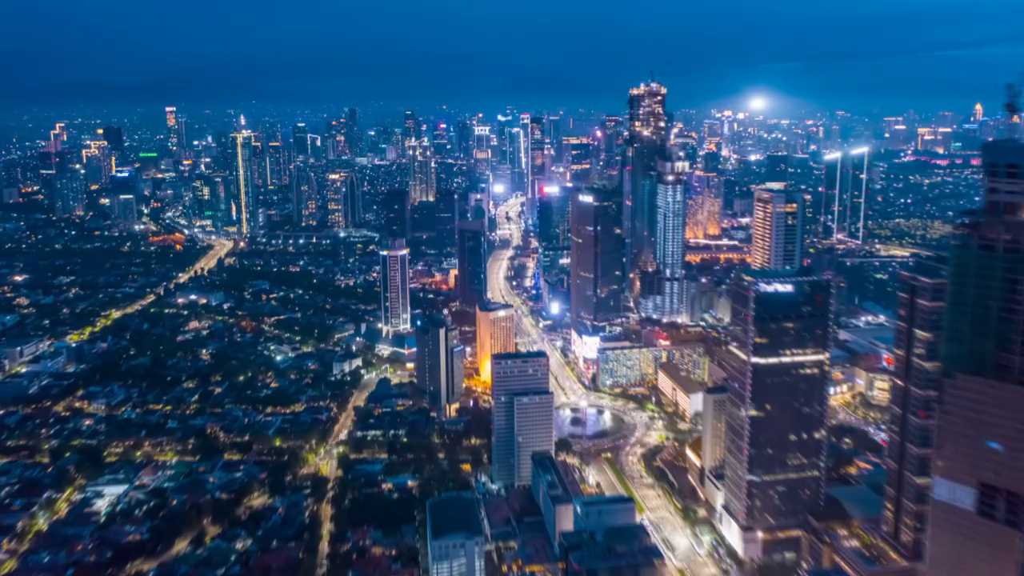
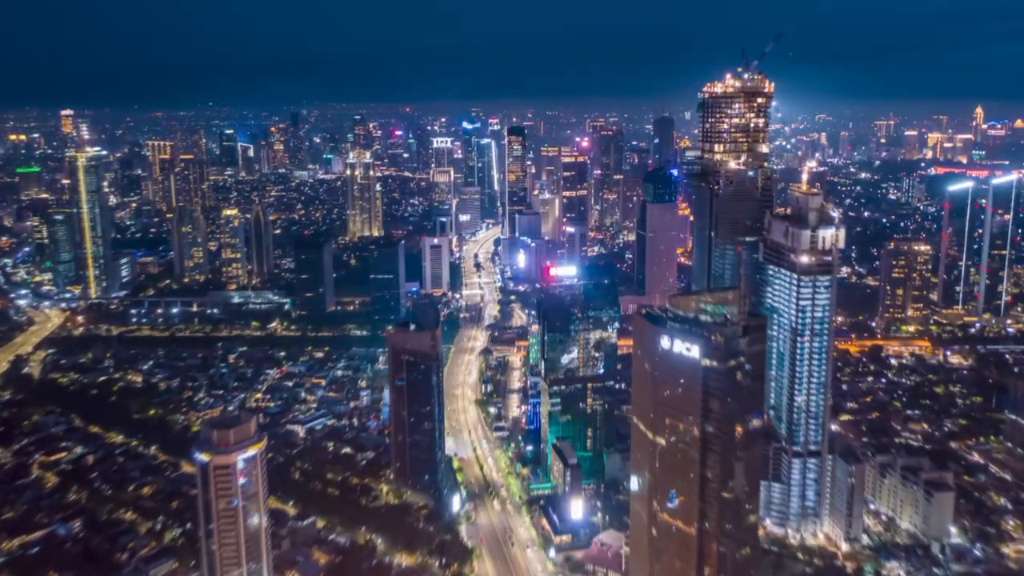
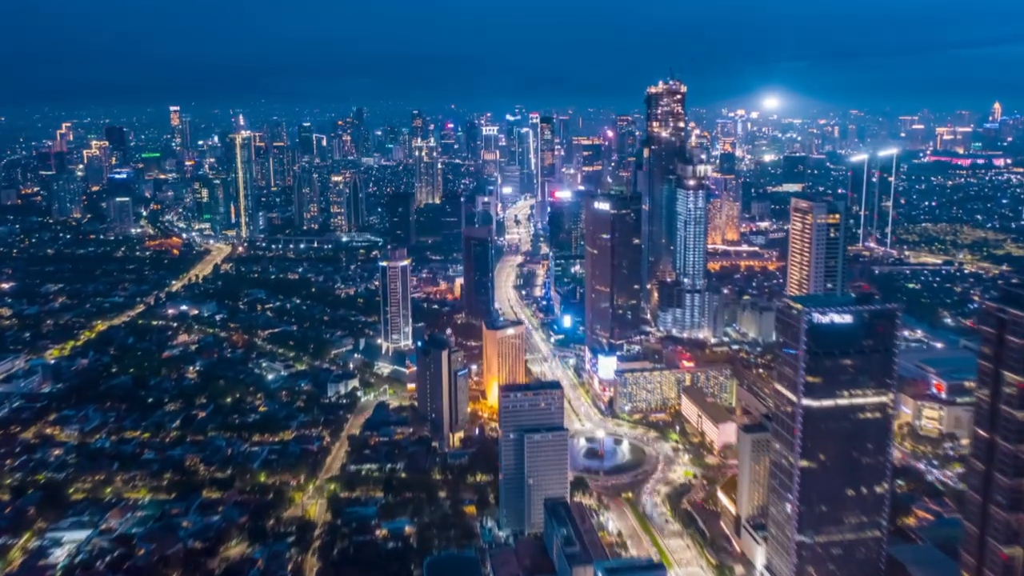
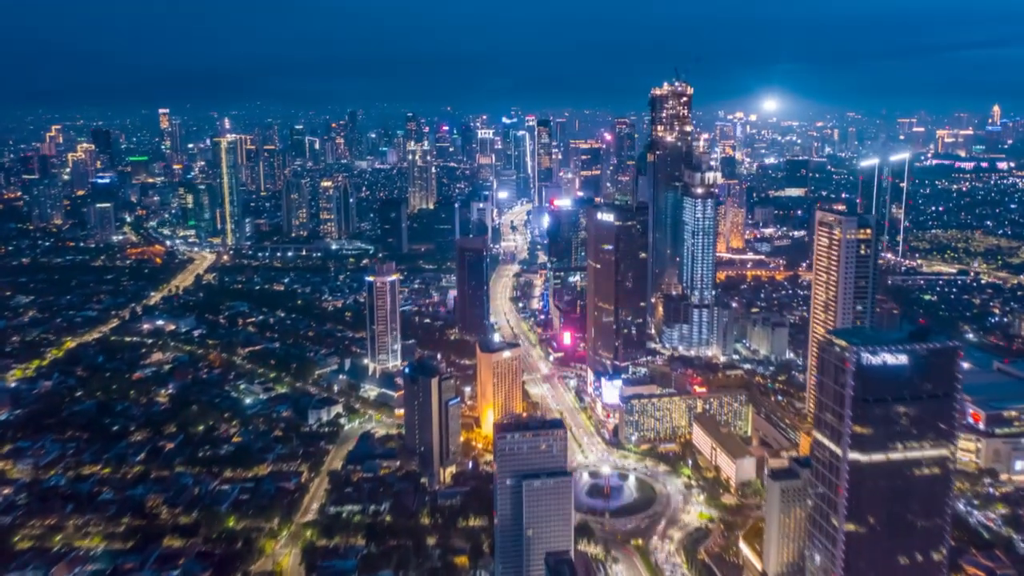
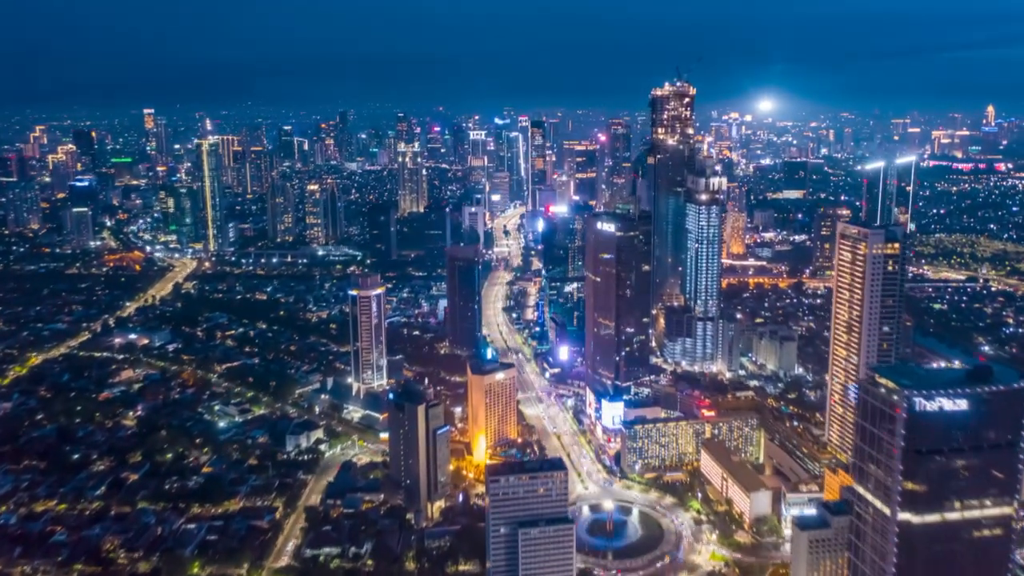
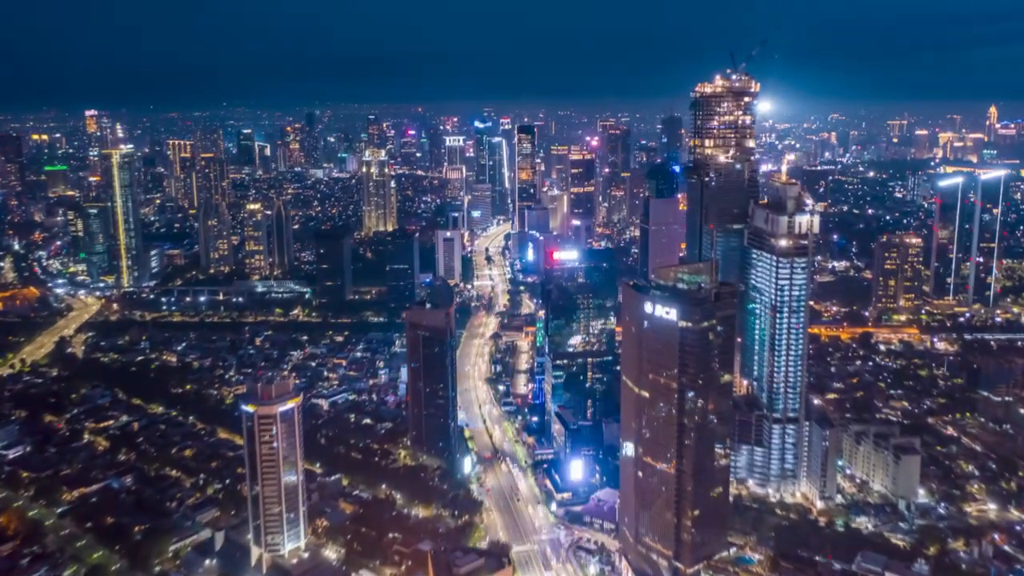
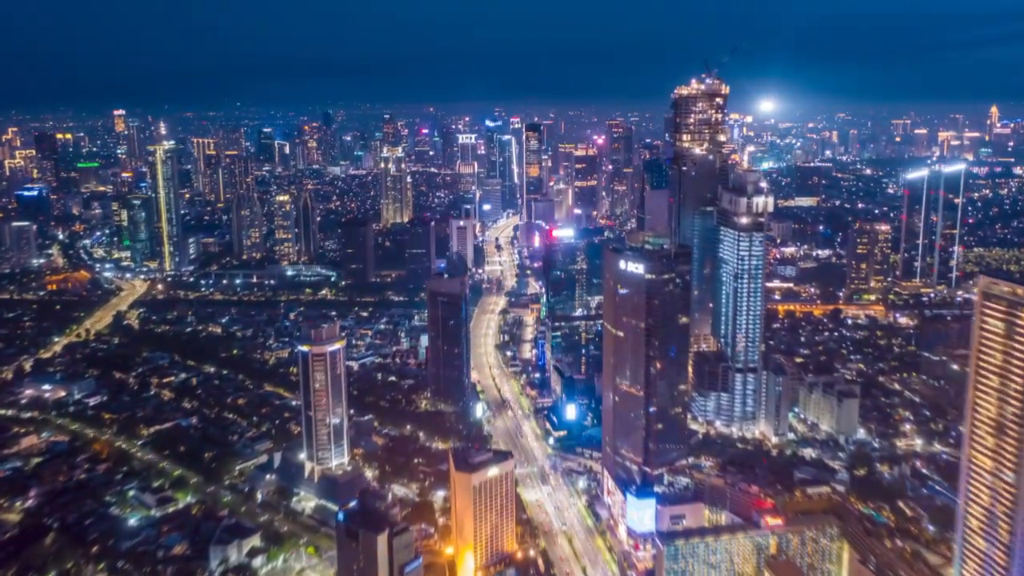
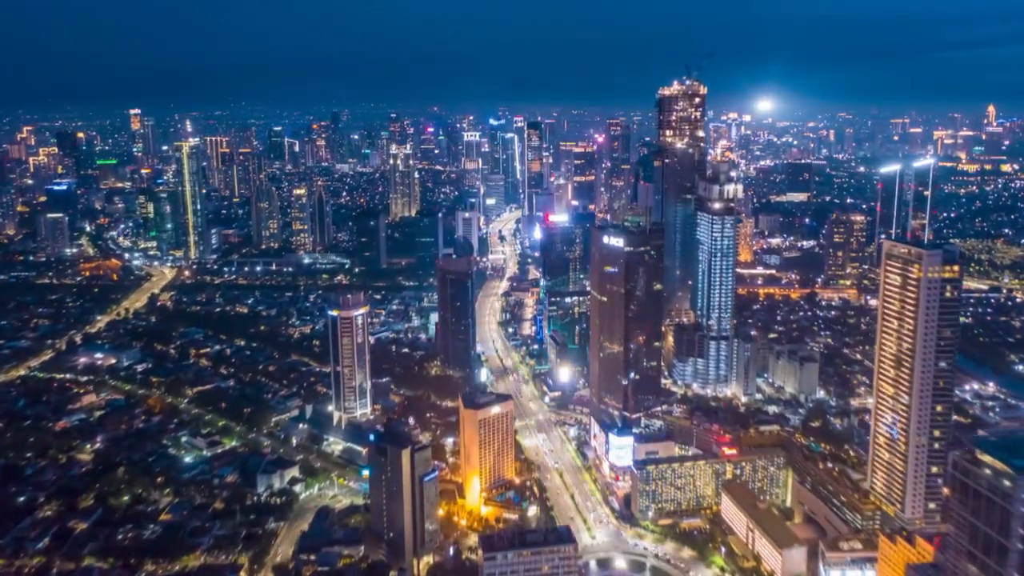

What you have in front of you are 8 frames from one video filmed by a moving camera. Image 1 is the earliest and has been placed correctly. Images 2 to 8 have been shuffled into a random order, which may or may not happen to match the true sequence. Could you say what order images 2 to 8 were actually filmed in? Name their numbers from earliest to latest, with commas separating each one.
3, 4, 5, 8, 7, 6, 2
